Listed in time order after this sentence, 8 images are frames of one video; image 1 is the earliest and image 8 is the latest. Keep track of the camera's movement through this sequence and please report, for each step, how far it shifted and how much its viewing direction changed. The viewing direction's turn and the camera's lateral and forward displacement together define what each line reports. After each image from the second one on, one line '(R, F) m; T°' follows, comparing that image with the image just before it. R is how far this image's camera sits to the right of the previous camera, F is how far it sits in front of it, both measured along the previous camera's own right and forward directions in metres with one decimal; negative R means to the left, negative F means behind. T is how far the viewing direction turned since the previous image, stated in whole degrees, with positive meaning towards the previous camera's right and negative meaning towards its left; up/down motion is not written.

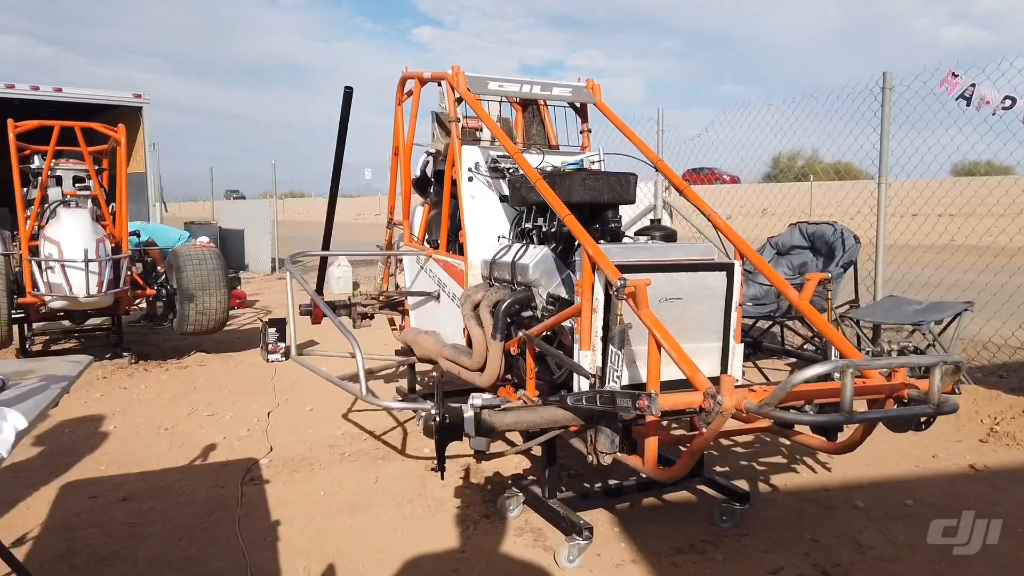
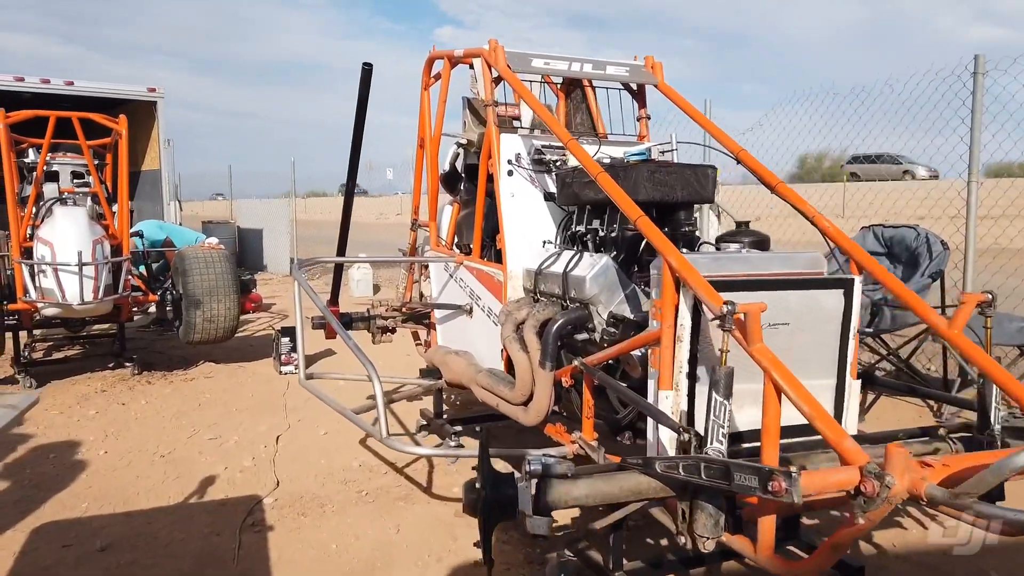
(-0.1, +0.6) m; -2°
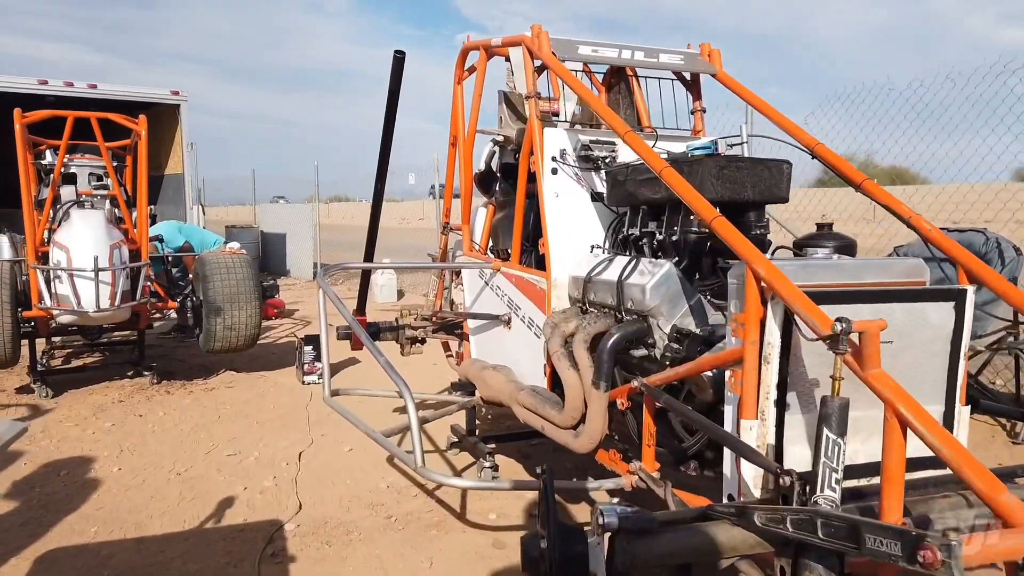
(-0.1, +0.3) m; -2°
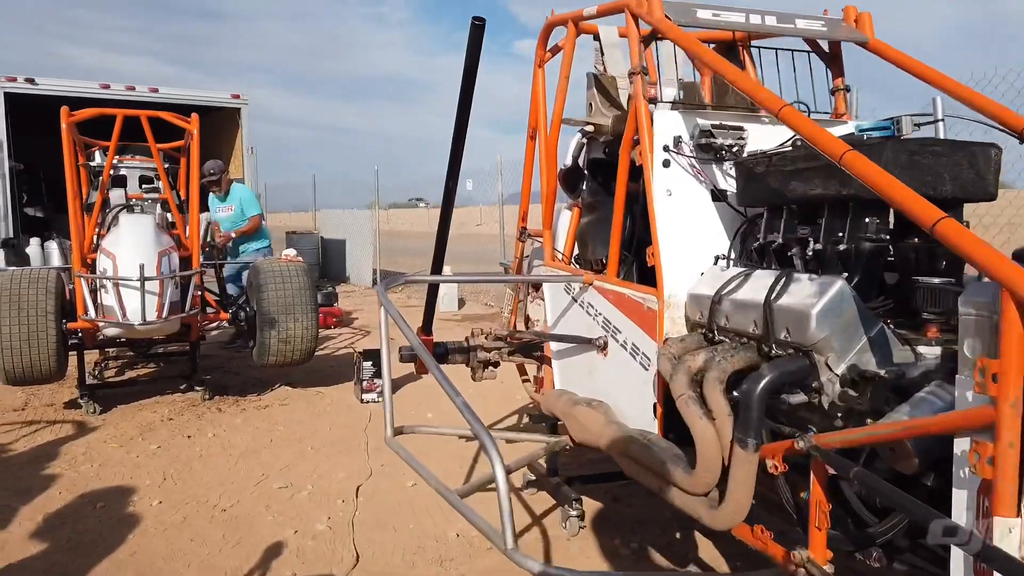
(-0.2, +0.6) m; -4°
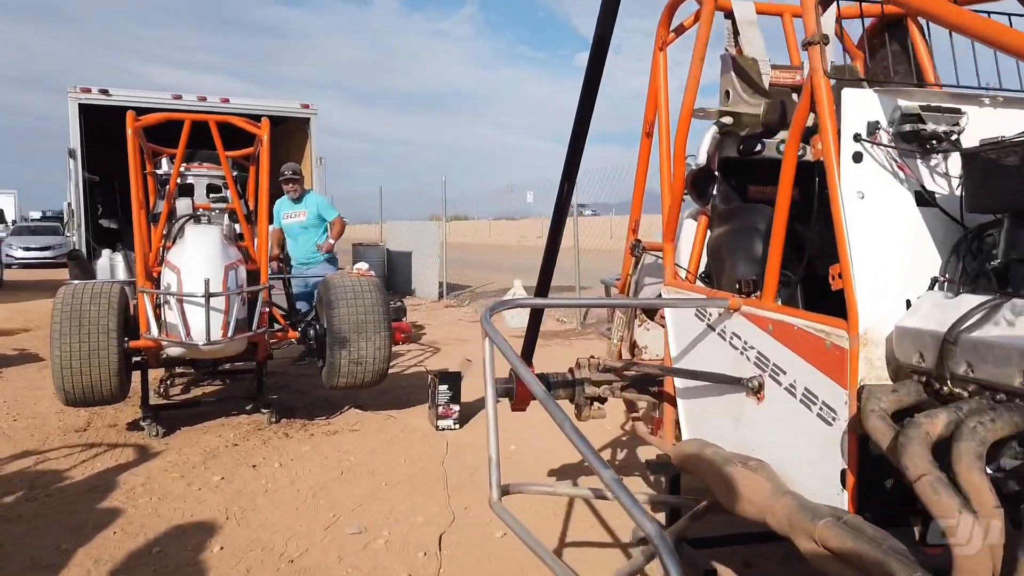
(-0.2, +0.5) m; -5°
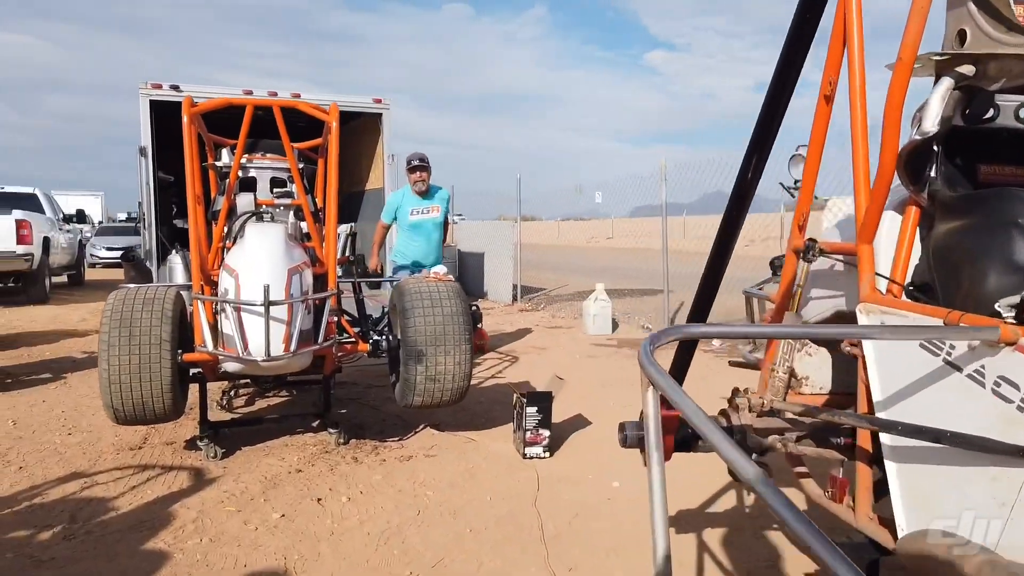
(-0.2, +0.7) m; -5°
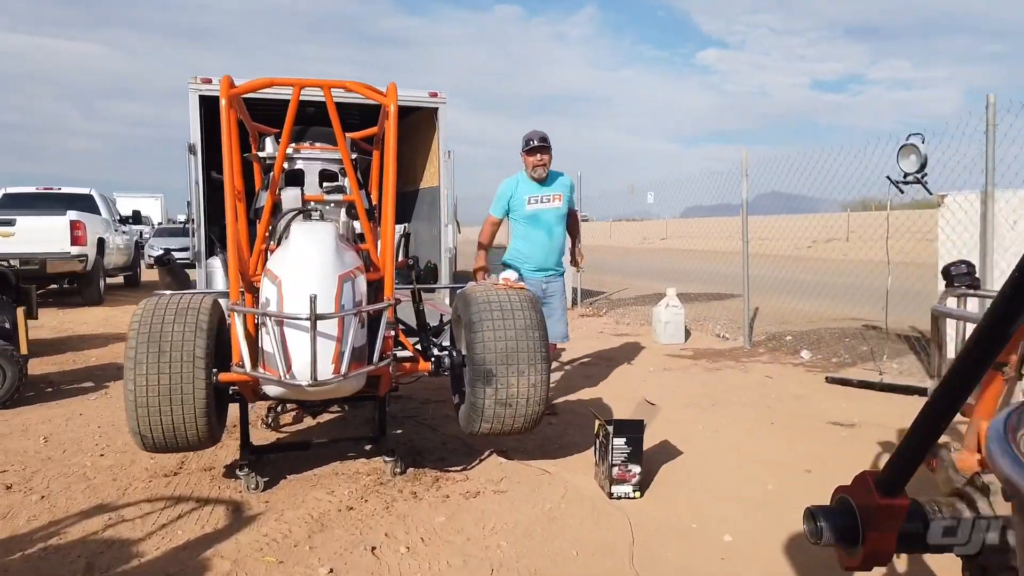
(-0.2, +0.7) m; -4°
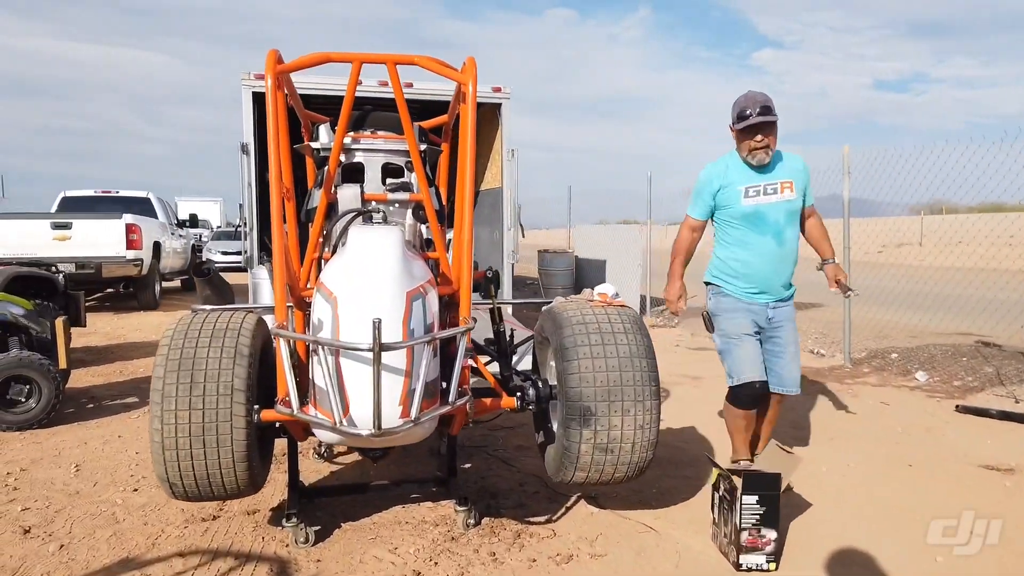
(-0.2, +0.7) m; -4°
